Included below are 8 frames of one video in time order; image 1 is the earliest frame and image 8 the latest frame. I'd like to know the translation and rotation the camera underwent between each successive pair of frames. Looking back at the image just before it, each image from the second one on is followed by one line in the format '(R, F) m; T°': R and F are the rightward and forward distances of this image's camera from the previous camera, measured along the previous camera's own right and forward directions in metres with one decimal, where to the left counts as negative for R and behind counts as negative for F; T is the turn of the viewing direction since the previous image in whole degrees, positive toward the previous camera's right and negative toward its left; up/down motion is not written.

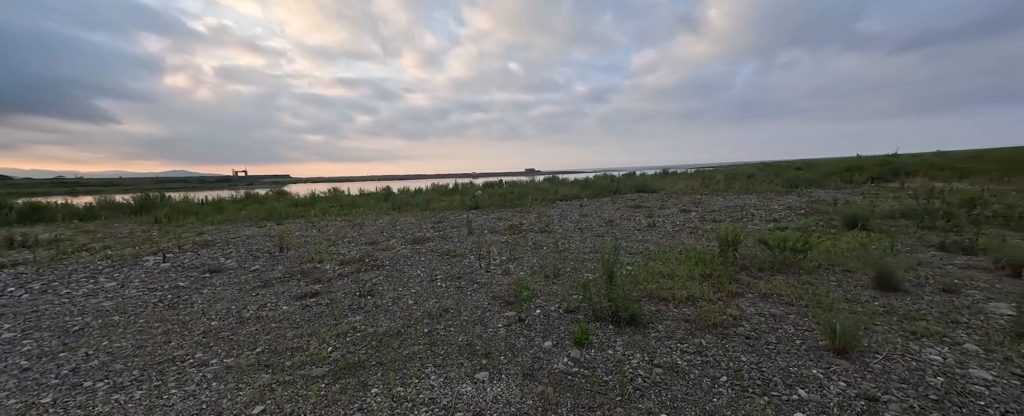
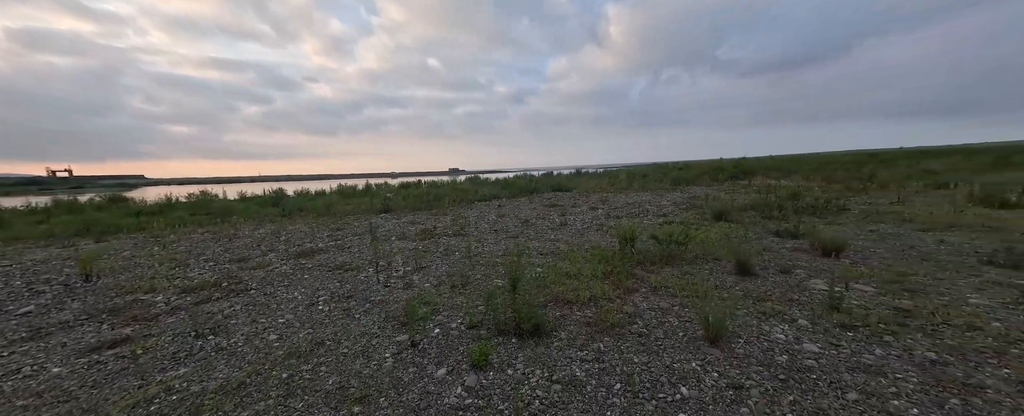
(+0.4, +0.4) m; +14°
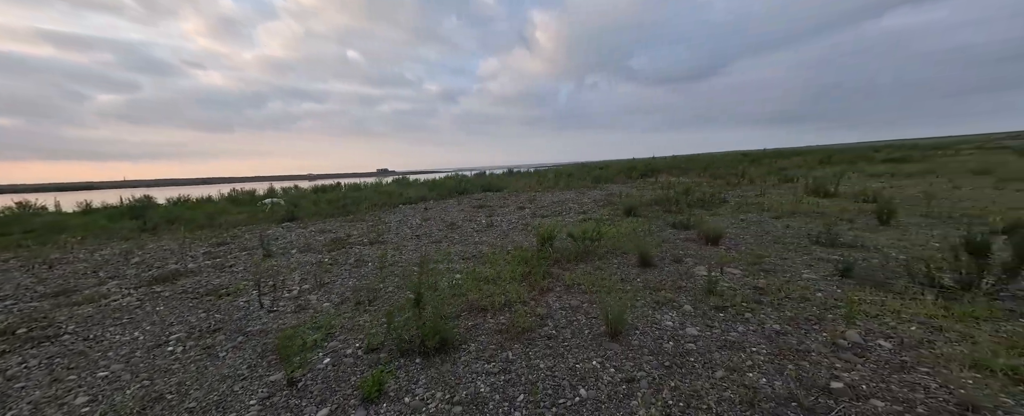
(+0.4, +0.2) m; +12°
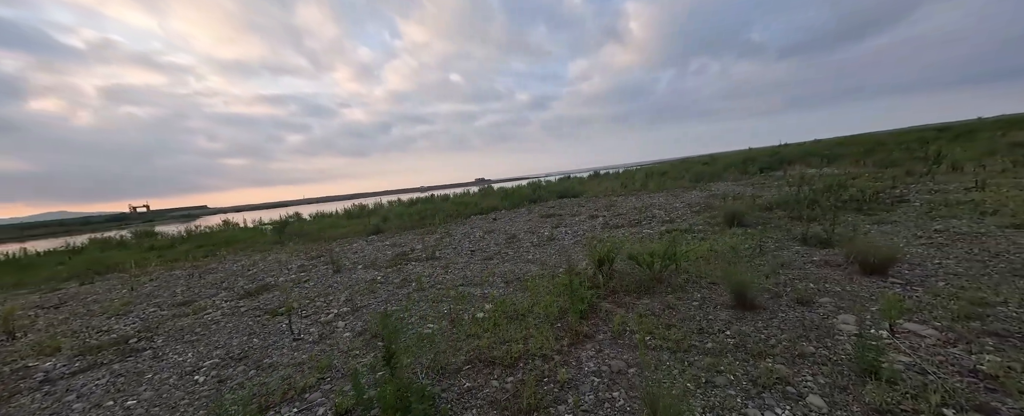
(+0.9, +1.1) m; -17°
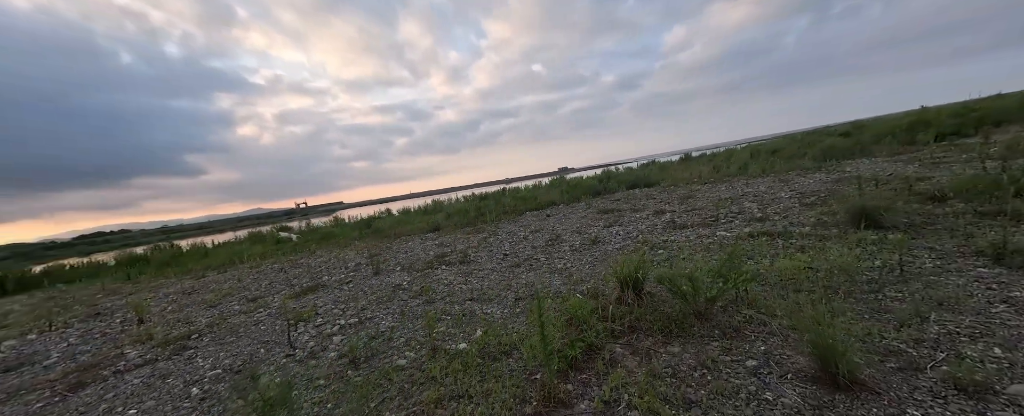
(+1.3, +1.1) m; -16°
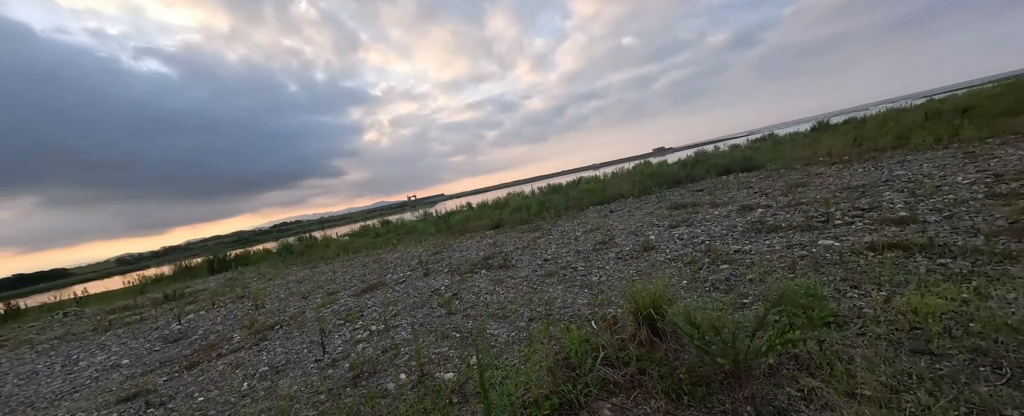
(+1.2, +0.6) m; -16°
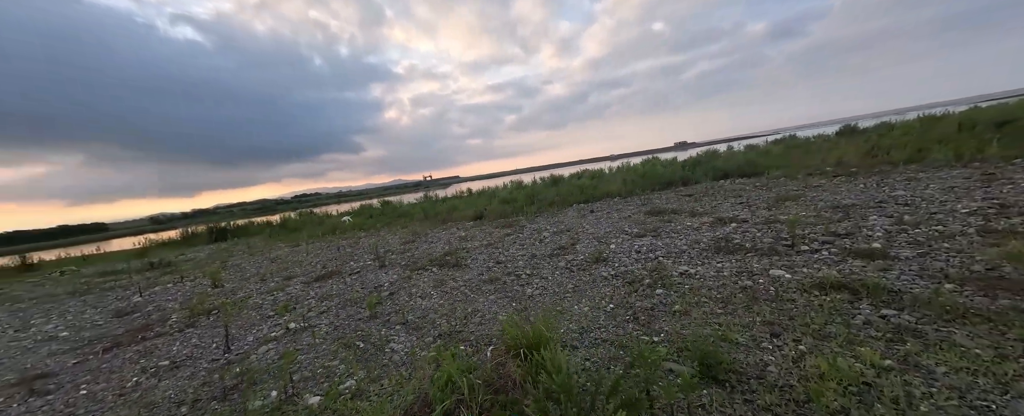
(+1.5, +0.4) m; -2°
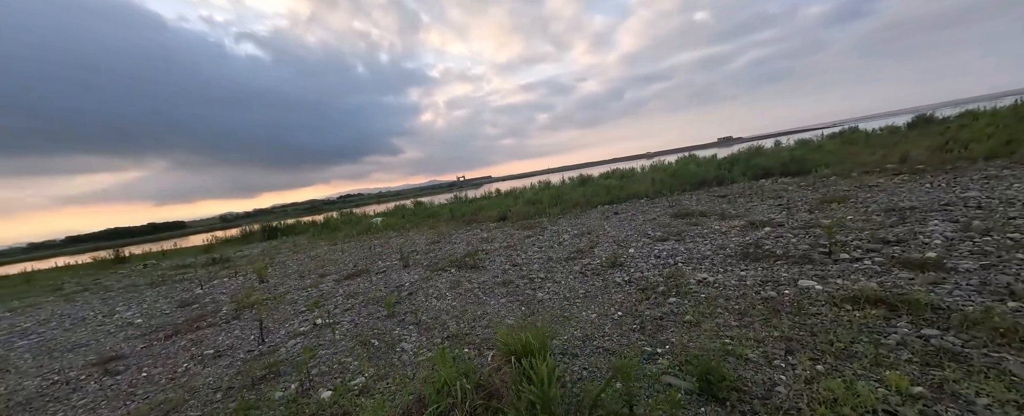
(+0.4, 0.0) m; -6°
